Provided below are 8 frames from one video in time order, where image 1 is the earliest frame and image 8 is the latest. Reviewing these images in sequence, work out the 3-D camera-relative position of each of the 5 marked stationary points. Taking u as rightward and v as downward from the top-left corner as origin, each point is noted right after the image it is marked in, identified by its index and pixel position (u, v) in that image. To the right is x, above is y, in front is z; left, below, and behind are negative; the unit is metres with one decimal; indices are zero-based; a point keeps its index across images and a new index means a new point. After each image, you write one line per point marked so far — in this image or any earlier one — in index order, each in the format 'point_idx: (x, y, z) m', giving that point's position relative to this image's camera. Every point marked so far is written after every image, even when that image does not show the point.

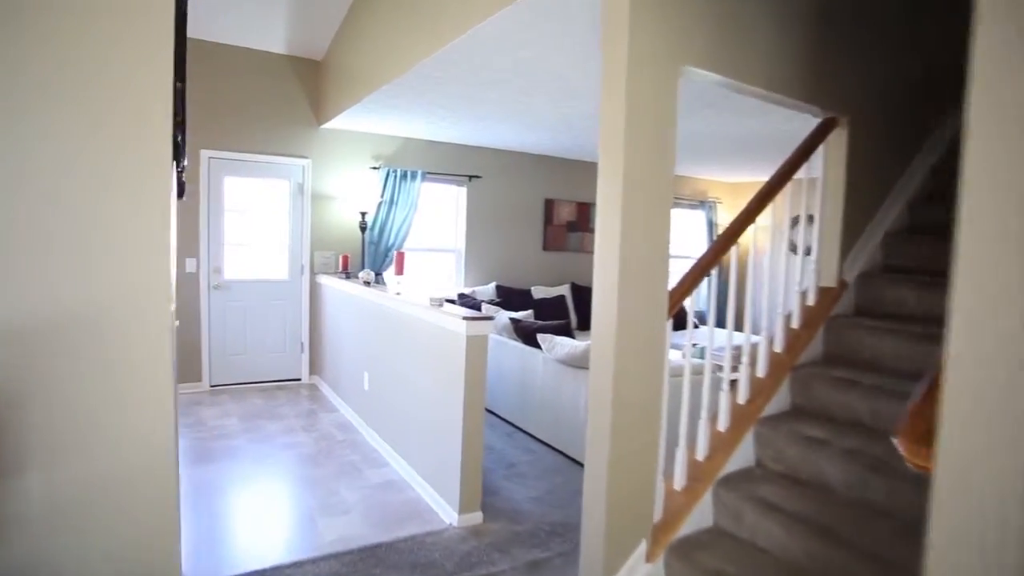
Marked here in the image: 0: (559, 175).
0: (+0.5, +1.3, +7.0) m
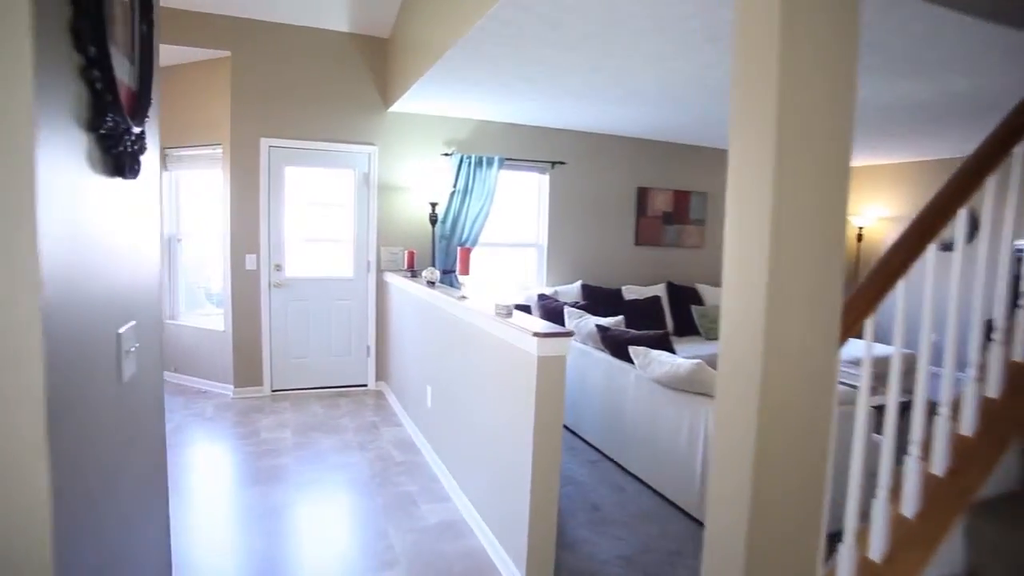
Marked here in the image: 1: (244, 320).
0: (+1.4, +1.3, +6.2) m
1: (-2.1, -0.3, +4.7) m
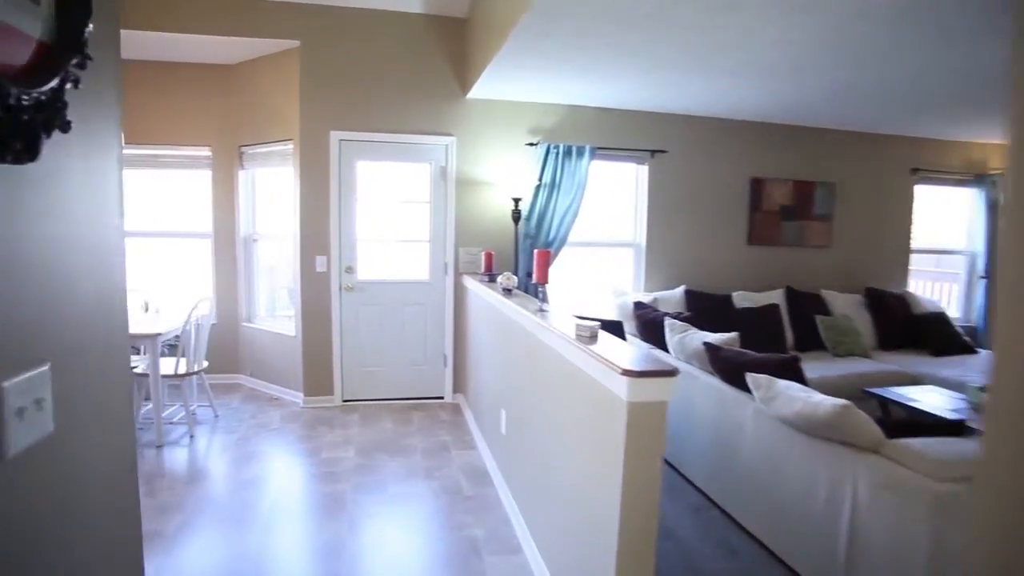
0: (+2.3, +1.3, +5.3) m
1: (-1.4, -0.3, +4.4) m
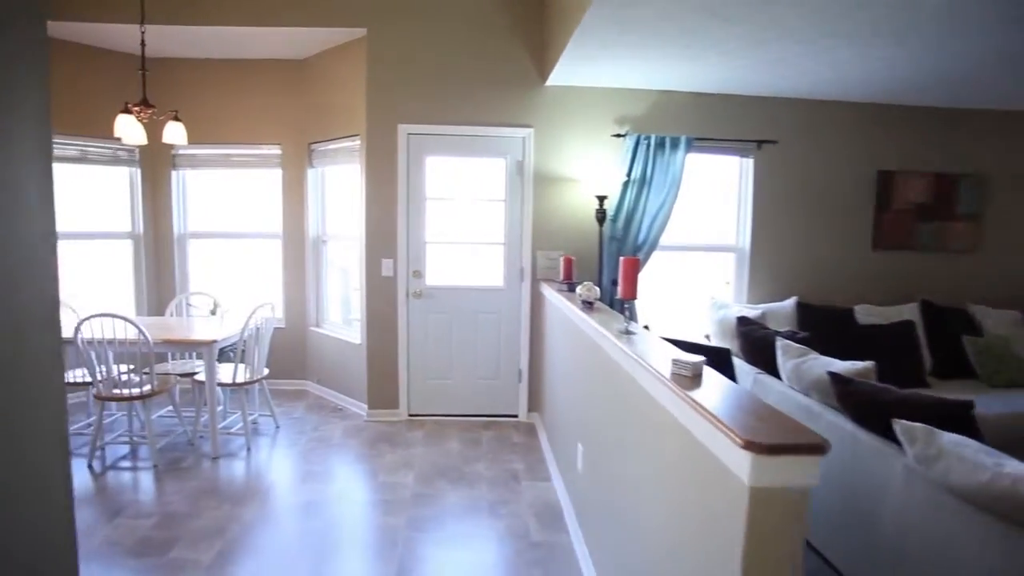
0: (+2.9, +1.2, +4.5) m
1: (-0.9, -0.3, +4.1) m
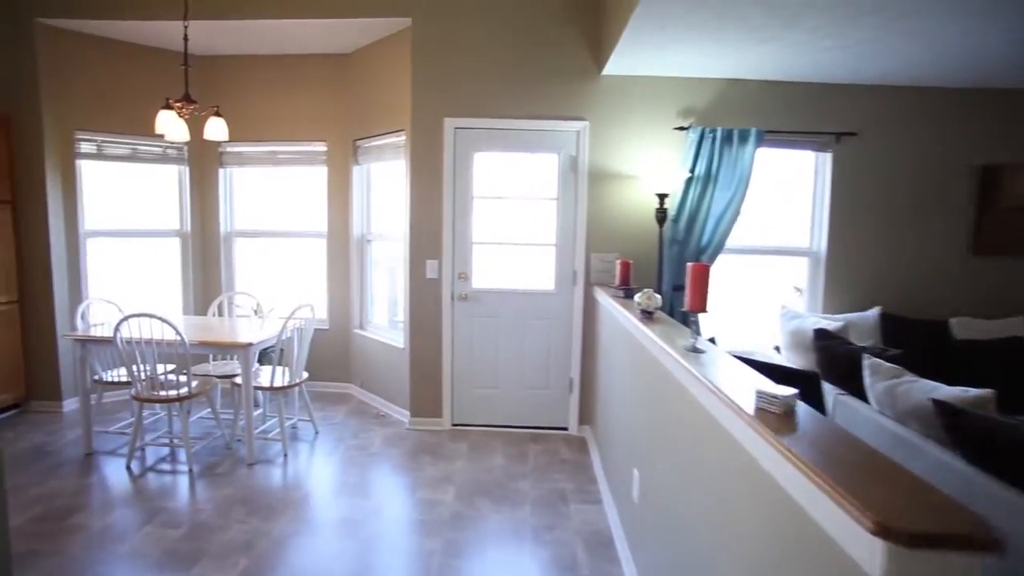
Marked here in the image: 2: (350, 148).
0: (+3.3, +1.1, +4.0) m
1: (-0.6, -0.3, +3.9) m
2: (-1.2, +1.0, +4.4) m
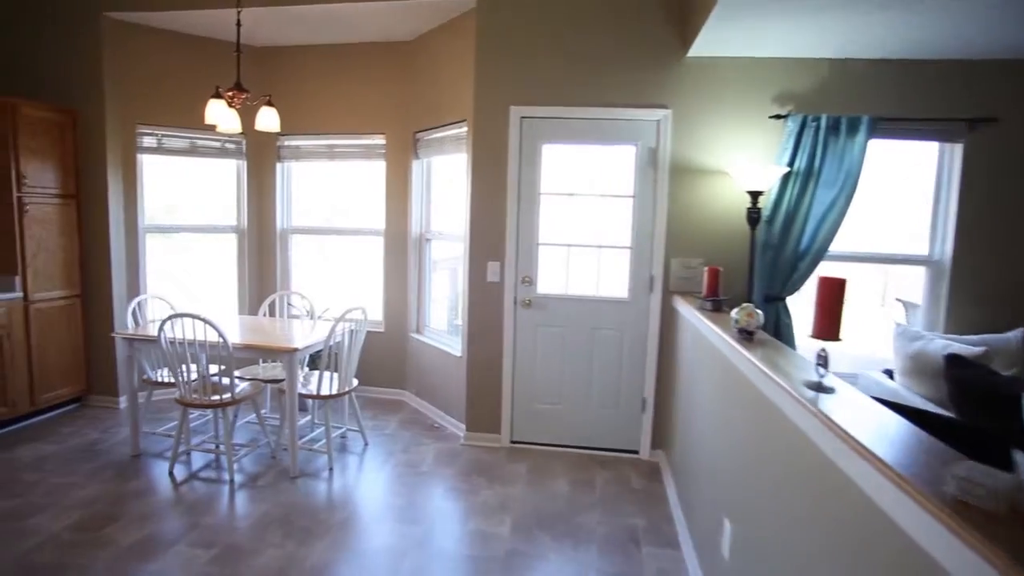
0: (+3.7, +1.0, +3.2) m
1: (-0.2, -0.4, +3.6) m
2: (-0.7, +1.0, +4.1) m
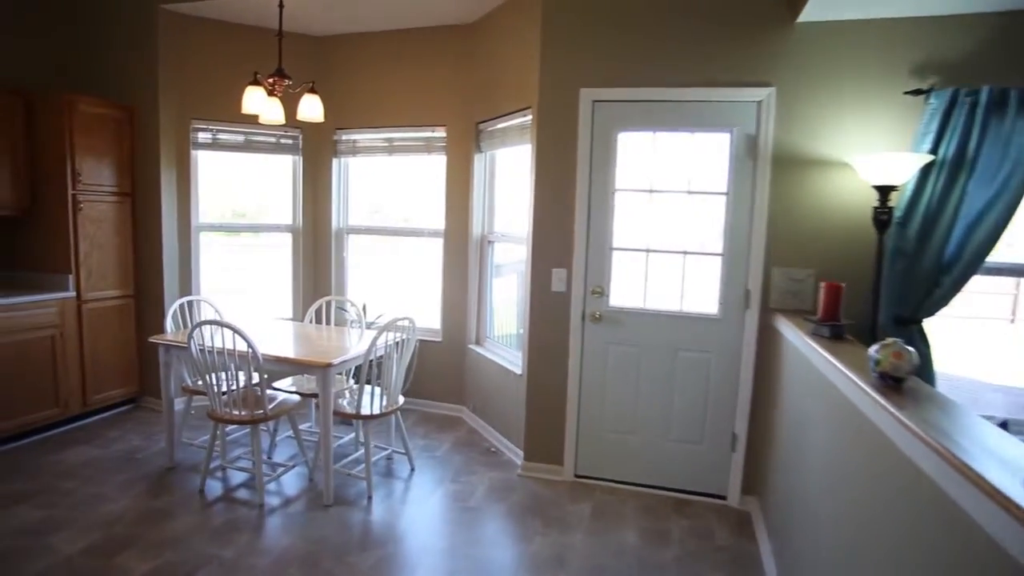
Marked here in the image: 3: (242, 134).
0: (+4.0, +0.8, +2.3) m
1: (+0.2, -0.4, +3.2) m
2: (-0.2, +1.0, +3.8) m
3: (-1.7, +1.0, +3.9) m
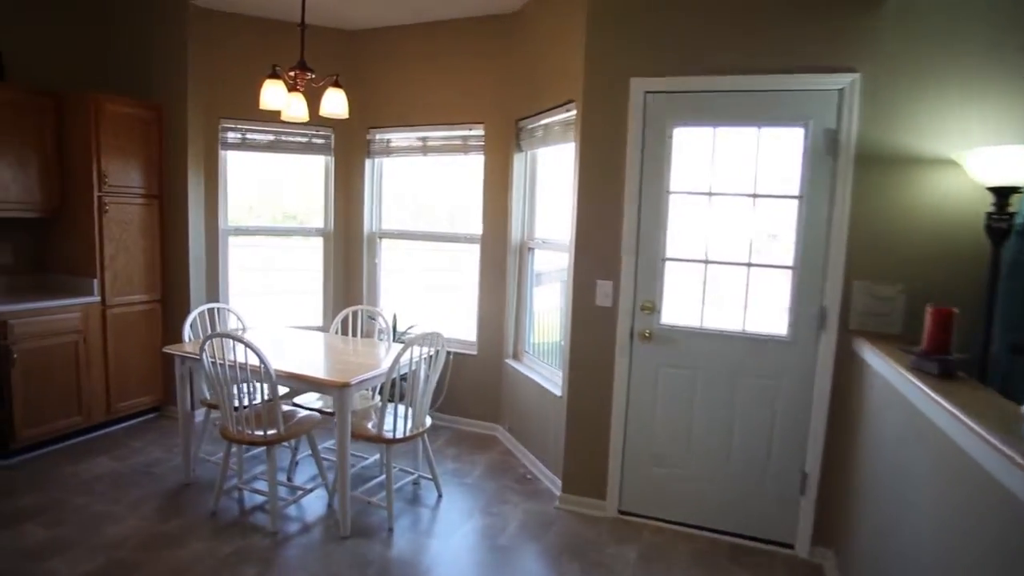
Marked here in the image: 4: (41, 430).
0: (+4.1, +0.7, +1.7) m
1: (+0.3, -0.5, +2.9) m
2: (0.0, +0.9, +3.5) m
3: (-1.5, +1.0, +3.7) m
4: (-2.5, -0.8, +3.2) m
